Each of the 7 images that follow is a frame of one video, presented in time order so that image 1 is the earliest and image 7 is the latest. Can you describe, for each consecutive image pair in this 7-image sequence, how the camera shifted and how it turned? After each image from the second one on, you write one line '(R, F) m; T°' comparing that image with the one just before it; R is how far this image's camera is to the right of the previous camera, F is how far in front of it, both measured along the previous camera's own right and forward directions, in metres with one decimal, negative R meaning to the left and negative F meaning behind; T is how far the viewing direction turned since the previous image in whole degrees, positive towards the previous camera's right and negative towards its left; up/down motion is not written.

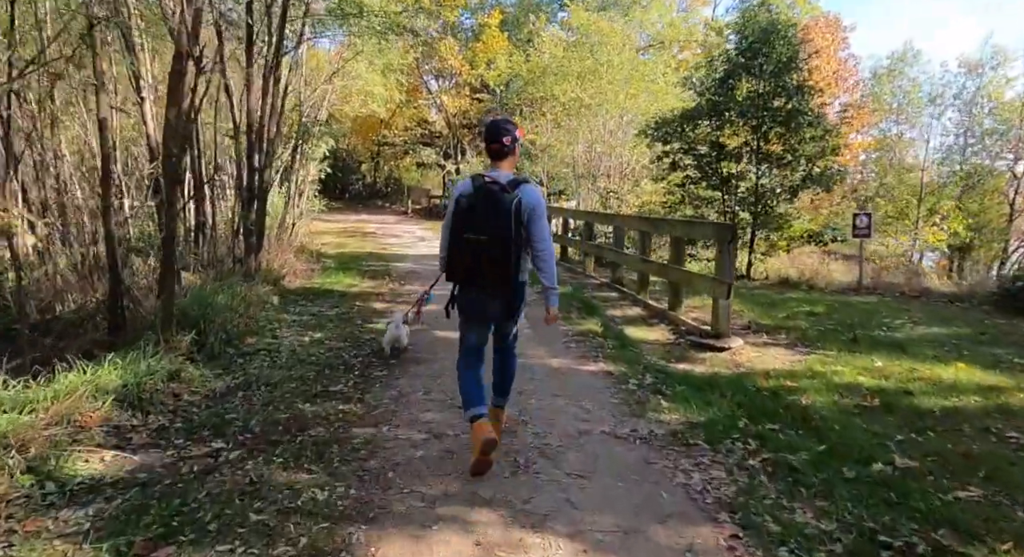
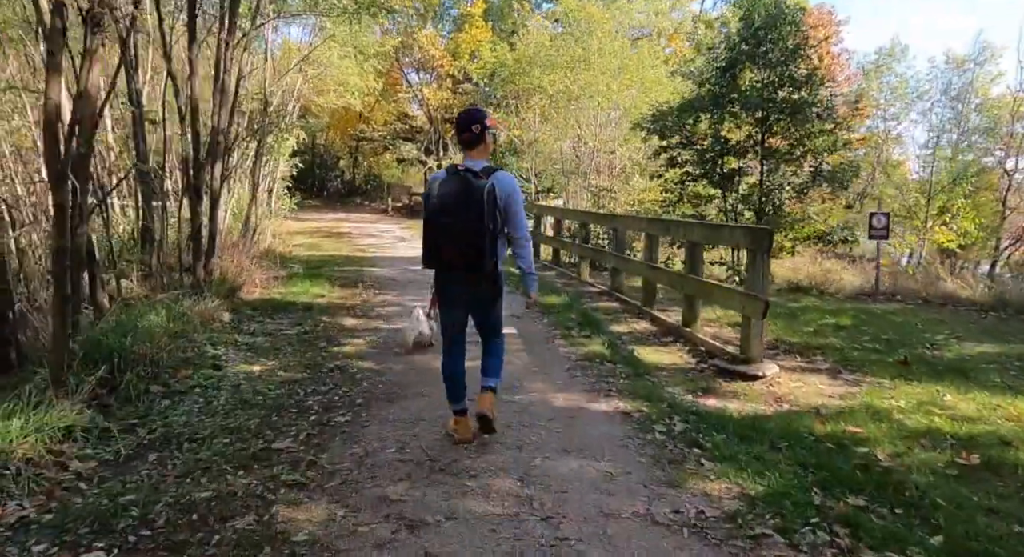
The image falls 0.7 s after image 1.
(-0.1, +1.0) m; +1°
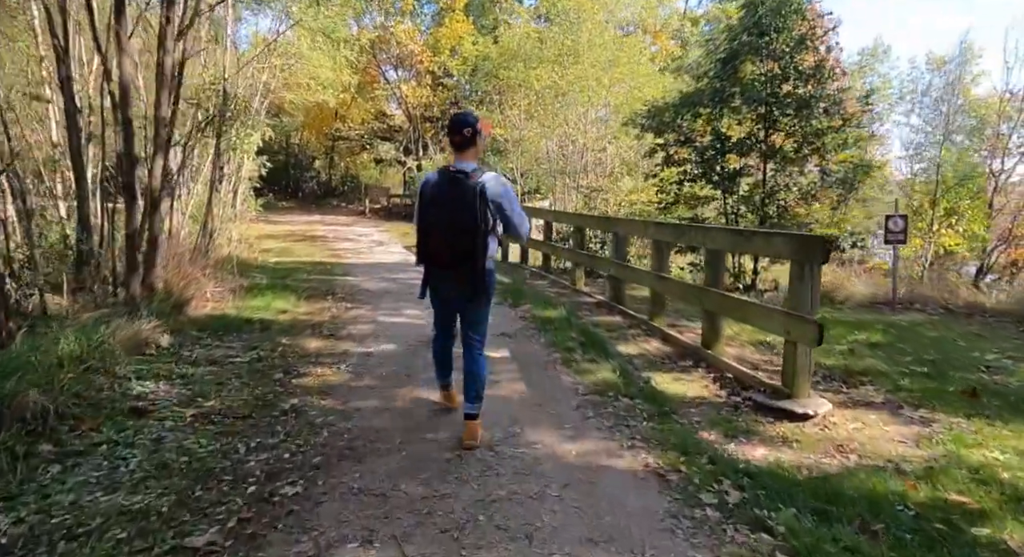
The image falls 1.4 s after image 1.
(-0.1, +1.0) m; +2°
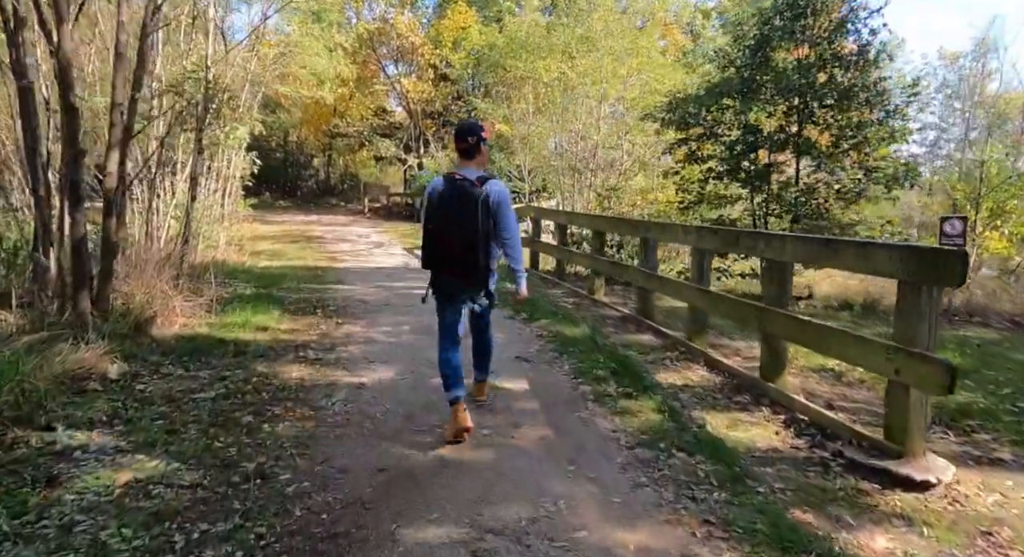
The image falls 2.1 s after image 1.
(-0.1, +1.0) m; 0°
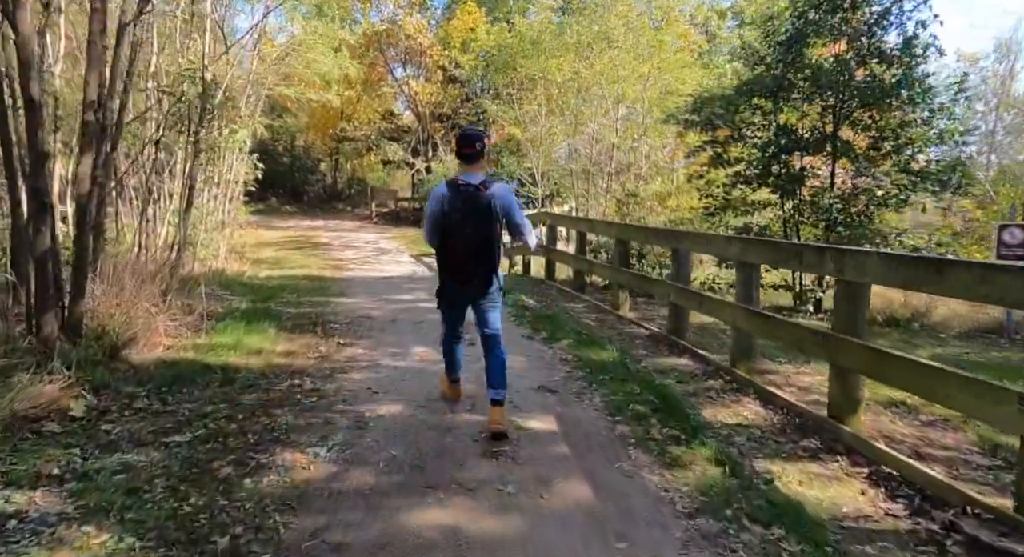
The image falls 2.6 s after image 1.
(-0.1, +0.7) m; -1°
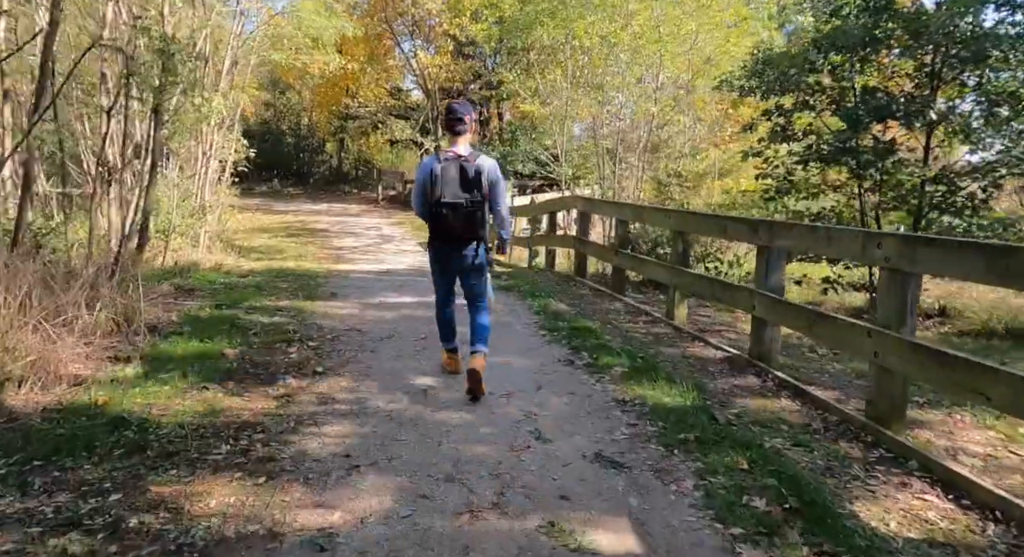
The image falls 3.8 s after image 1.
(-0.2, +1.6) m; -1°
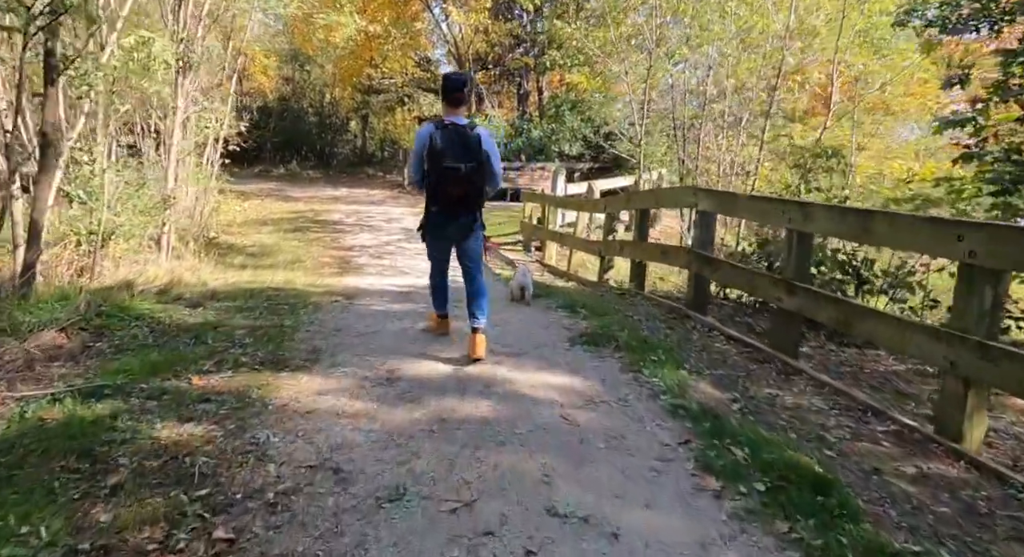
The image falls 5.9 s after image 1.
(-0.4, +3.1) m; -2°
